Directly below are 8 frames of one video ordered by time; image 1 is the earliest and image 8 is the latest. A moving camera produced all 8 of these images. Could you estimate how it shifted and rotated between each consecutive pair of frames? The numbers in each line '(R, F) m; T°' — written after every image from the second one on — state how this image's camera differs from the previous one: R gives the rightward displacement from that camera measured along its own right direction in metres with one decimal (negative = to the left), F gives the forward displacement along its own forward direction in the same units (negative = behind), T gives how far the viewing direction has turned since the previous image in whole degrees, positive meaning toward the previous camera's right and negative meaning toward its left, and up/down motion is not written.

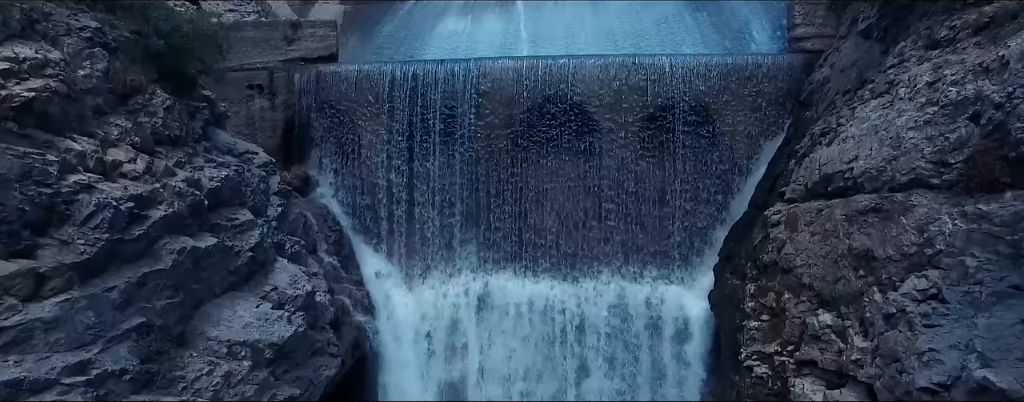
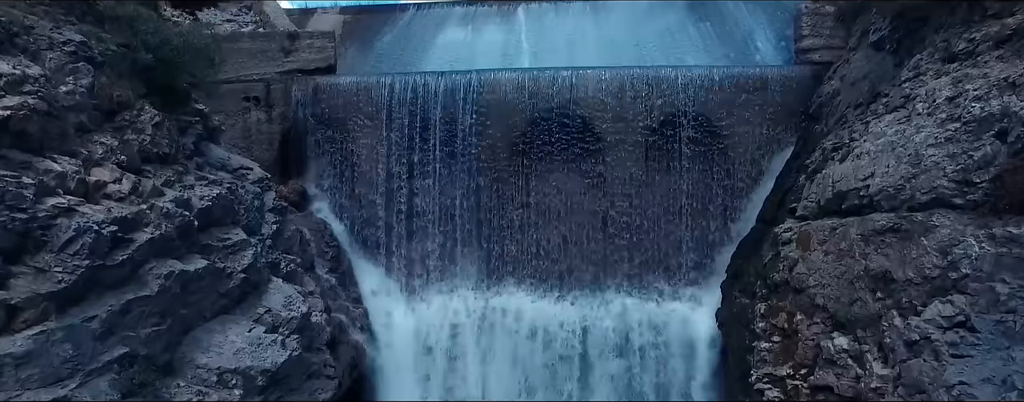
(0.0, +0.3) m; 0°
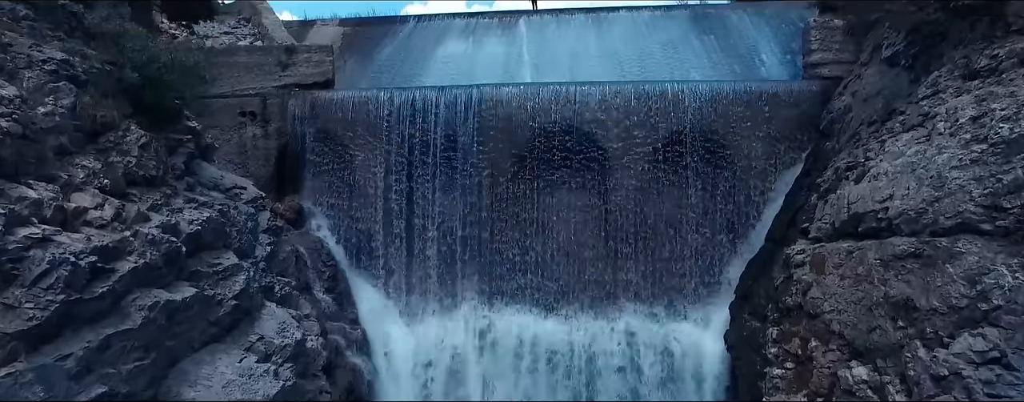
(0.0, +0.3) m; 0°
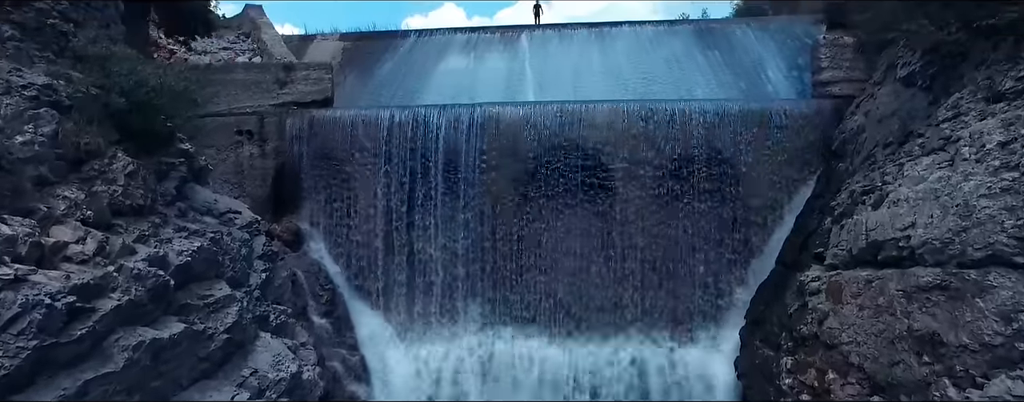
(0.0, +0.3) m; 0°
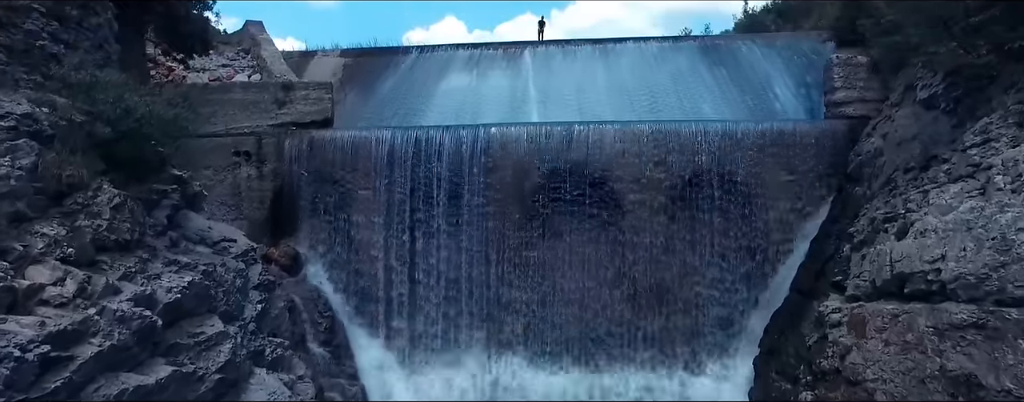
(-0.1, +0.3) m; 0°
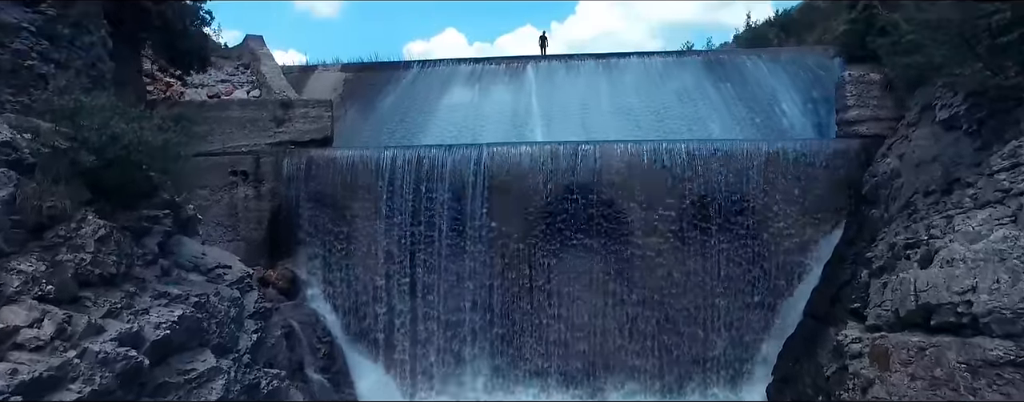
(-0.1, +0.3) m; 0°
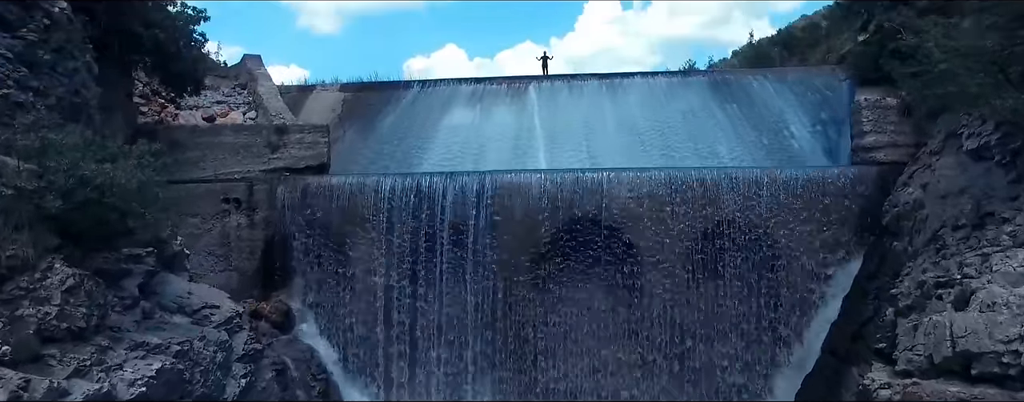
(-0.1, +0.5) m; 0°
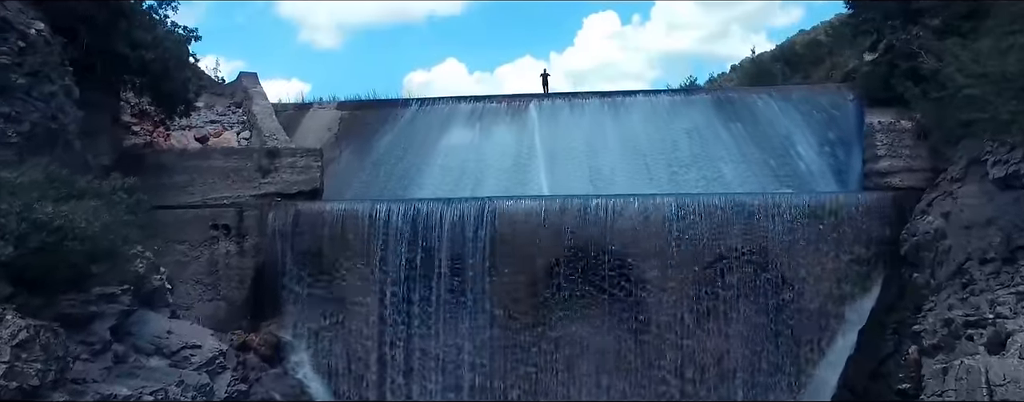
(0.0, +0.5) m; 0°
